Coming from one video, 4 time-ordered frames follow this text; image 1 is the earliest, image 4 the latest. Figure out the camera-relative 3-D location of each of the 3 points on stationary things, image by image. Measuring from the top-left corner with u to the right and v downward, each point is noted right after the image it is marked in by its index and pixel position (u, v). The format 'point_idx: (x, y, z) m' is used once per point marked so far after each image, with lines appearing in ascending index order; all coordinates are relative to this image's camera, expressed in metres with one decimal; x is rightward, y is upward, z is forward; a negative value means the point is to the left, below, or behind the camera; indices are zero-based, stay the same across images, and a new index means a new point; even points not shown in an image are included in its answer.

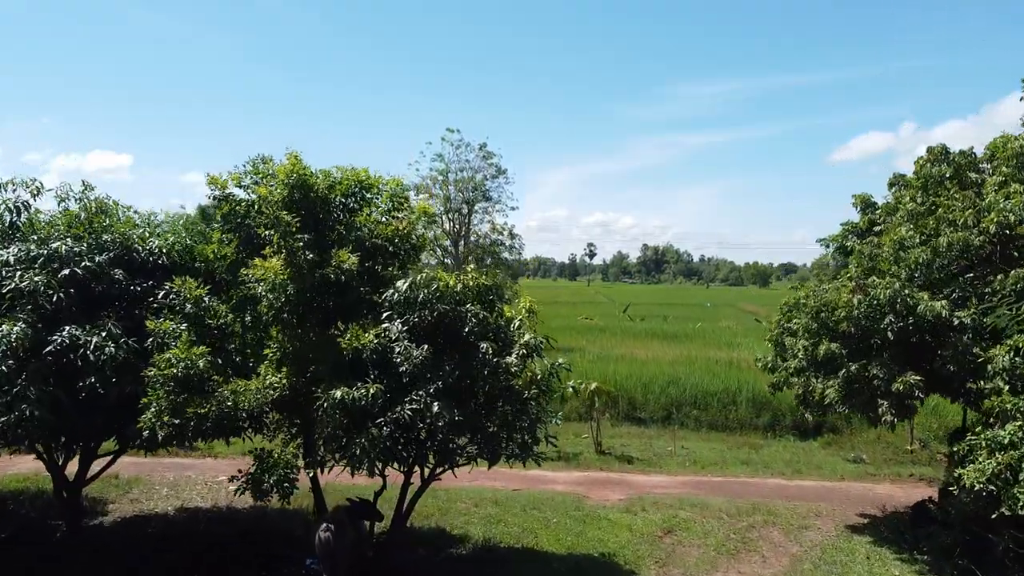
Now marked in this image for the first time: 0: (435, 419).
0: (-0.5, -0.9, +4.0) m
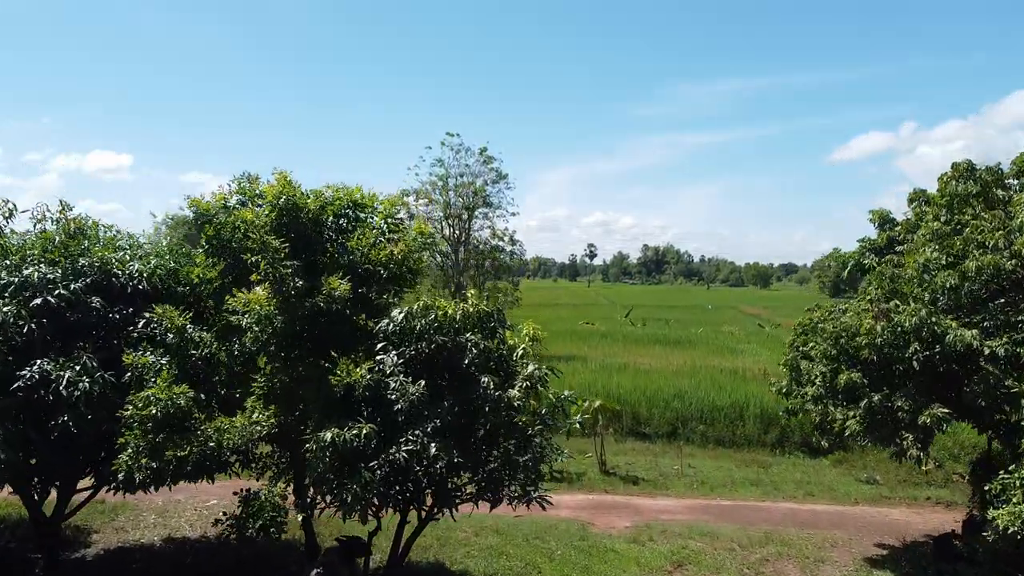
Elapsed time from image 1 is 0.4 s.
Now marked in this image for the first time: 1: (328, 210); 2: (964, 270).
0: (-0.5, -1.1, +3.7) m
1: (-1.3, +0.6, +4.4) m
2: (+3.4, +0.1, +4.5) m
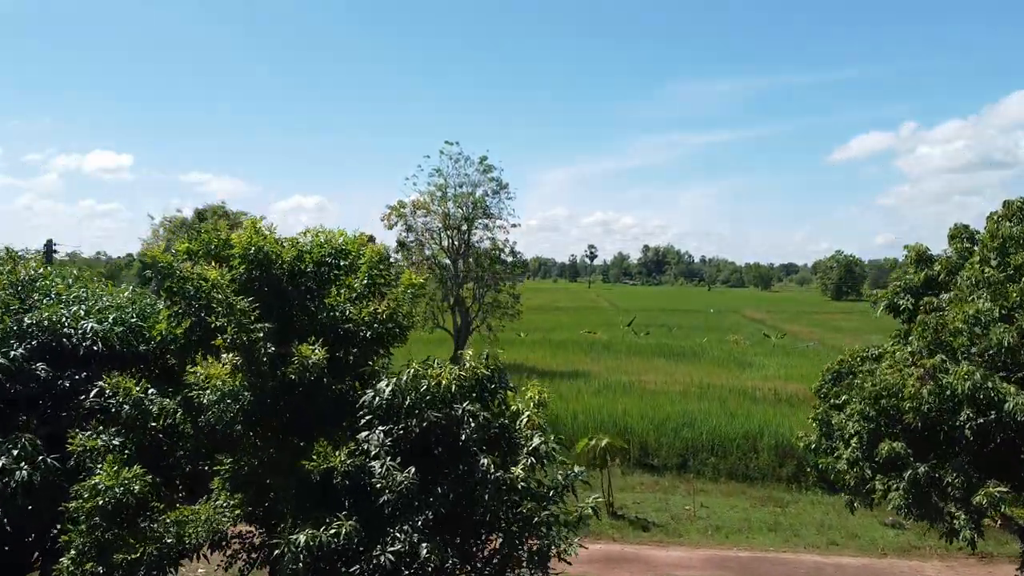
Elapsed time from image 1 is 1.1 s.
0: (-0.5, -1.5, +3.2) m
1: (-1.3, +0.2, +3.9) m
2: (+3.4, -0.3, +4.0) m
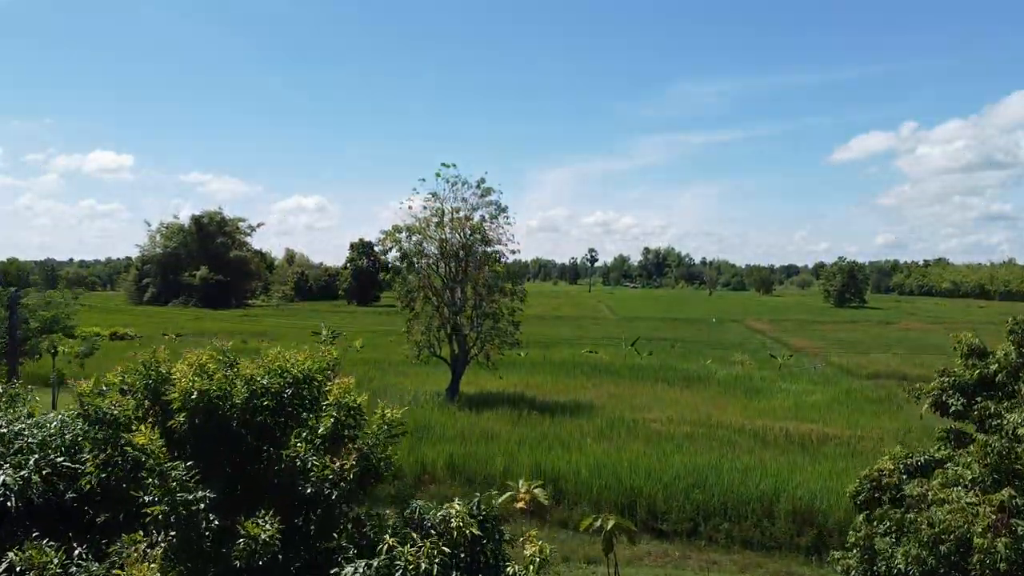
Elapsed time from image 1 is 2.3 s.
0: (-0.5, -2.2, +2.6) m
1: (-1.3, -0.6, +3.2) m
2: (+3.4, -1.0, +3.4) m
